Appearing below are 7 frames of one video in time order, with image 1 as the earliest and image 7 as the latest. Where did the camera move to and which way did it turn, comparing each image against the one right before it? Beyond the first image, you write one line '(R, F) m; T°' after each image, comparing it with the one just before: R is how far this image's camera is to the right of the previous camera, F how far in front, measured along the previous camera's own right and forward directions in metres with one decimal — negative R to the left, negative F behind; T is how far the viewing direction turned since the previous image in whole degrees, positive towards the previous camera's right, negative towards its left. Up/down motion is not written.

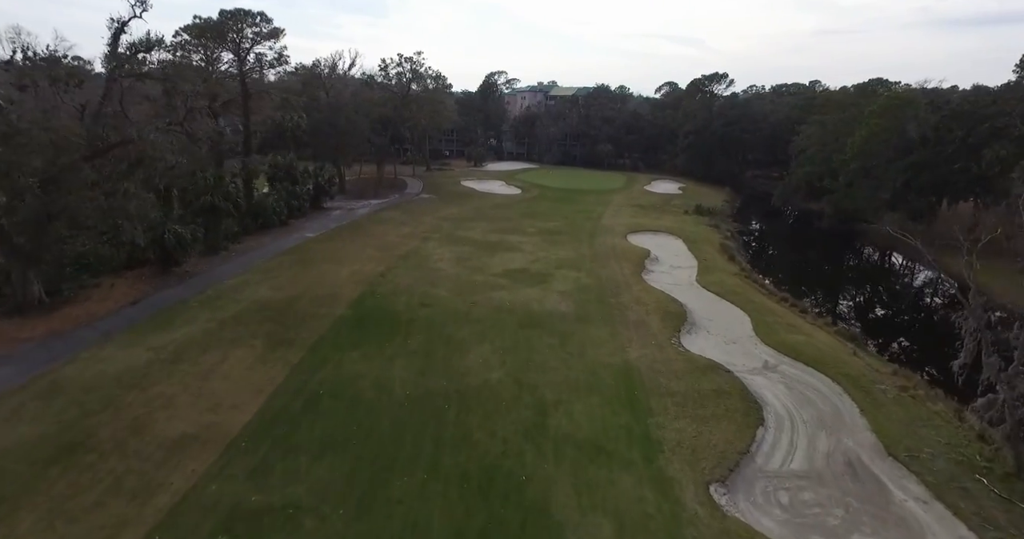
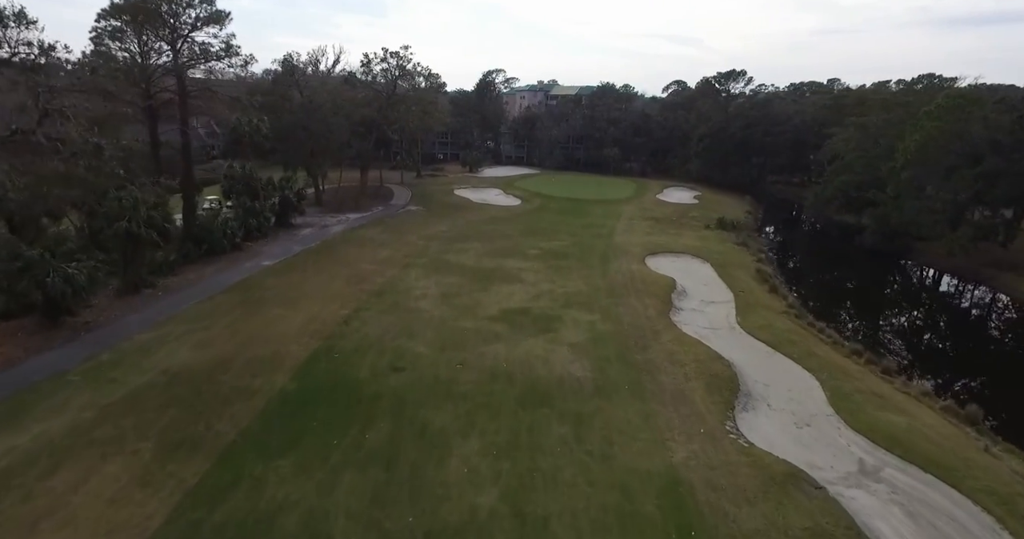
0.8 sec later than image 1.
(0.0, +4.8) m; 0°
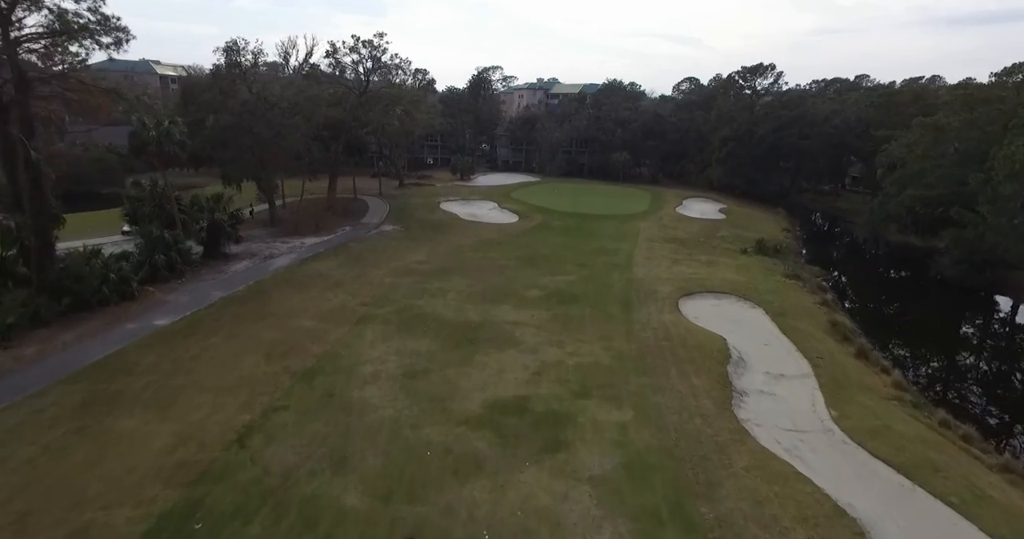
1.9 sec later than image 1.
(+0.3, +6.6) m; 0°
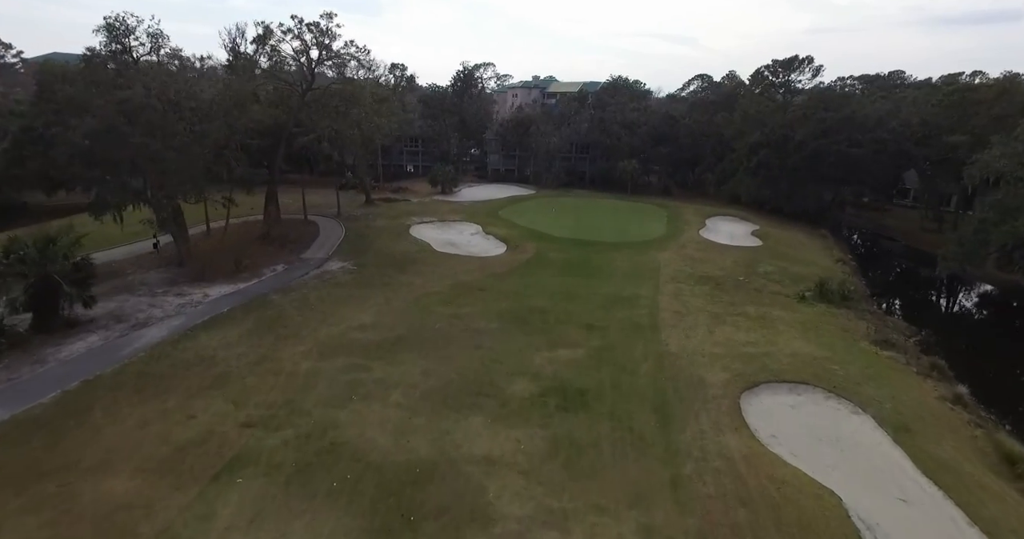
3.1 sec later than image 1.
(+0.6, +7.6) m; 0°
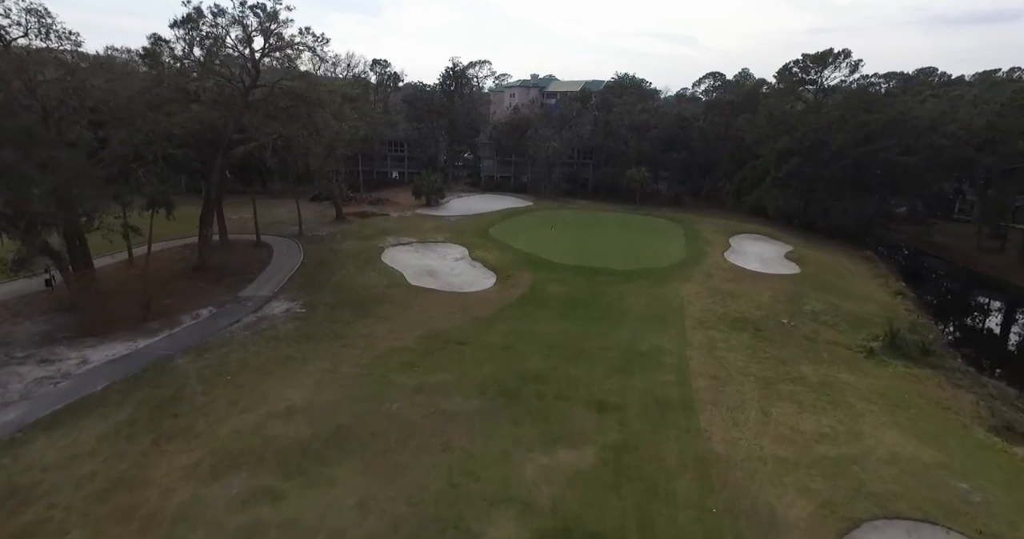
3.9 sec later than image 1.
(+0.5, +5.2) m; 0°
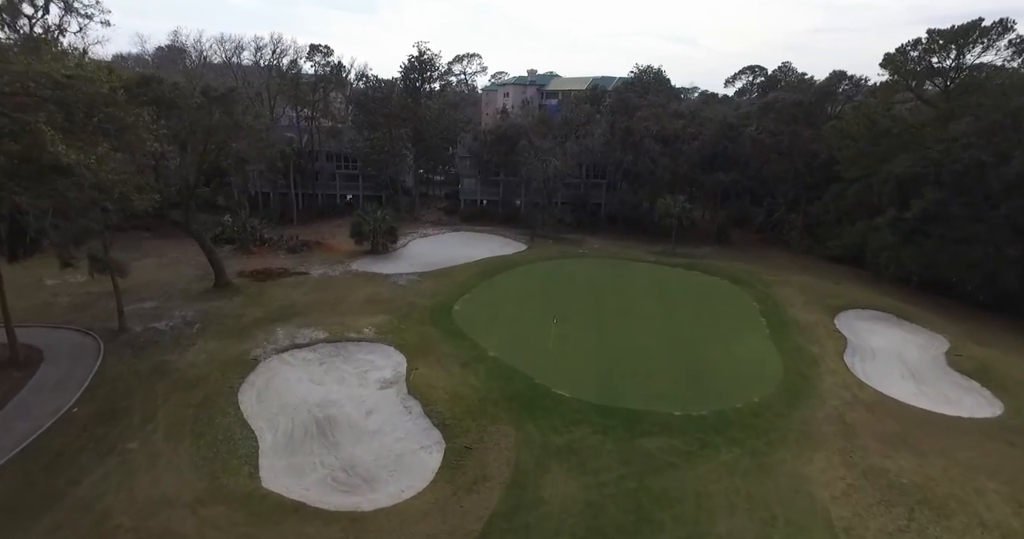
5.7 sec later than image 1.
(+1.0, +12.7) m; 0°
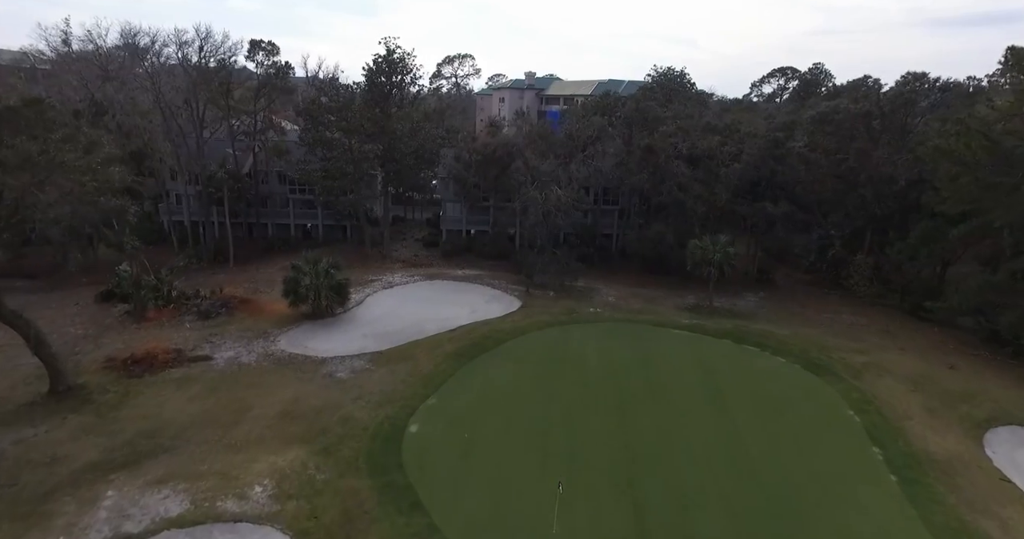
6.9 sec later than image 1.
(+0.5, +7.4) m; 0°
